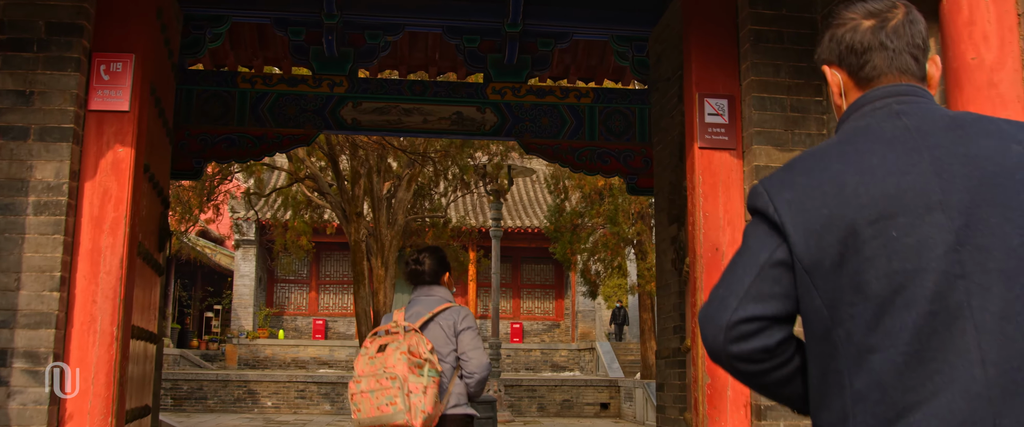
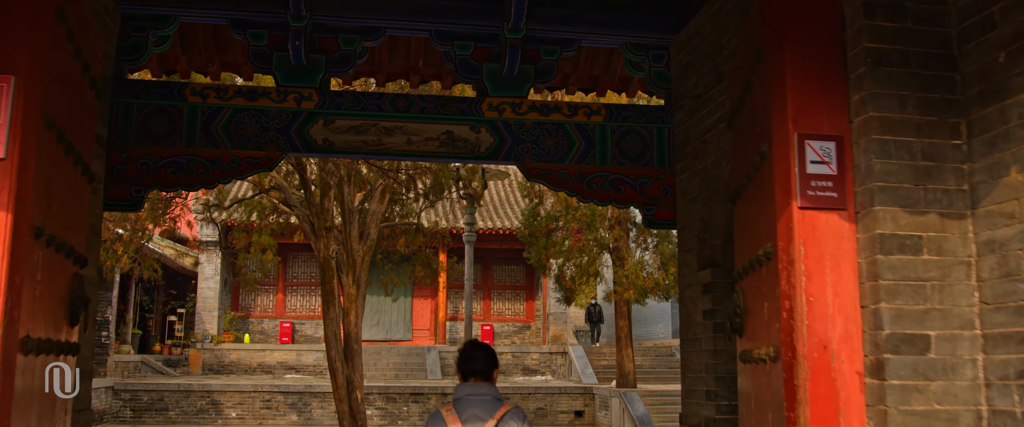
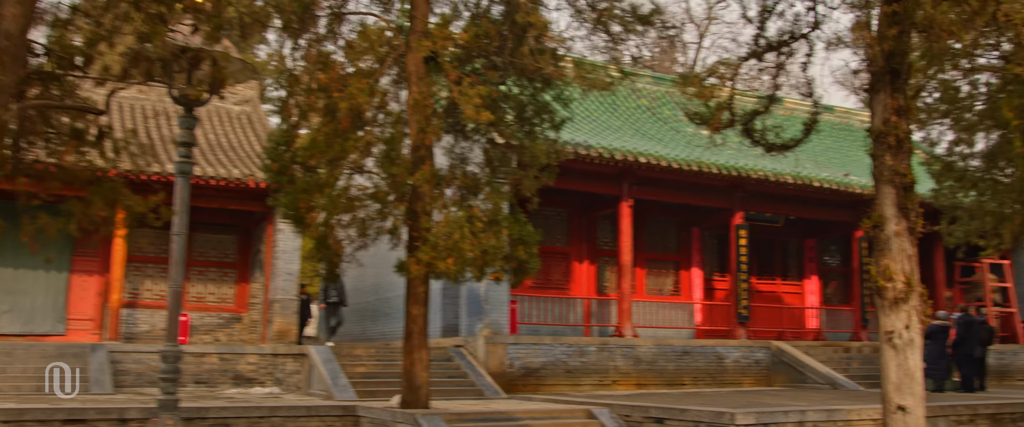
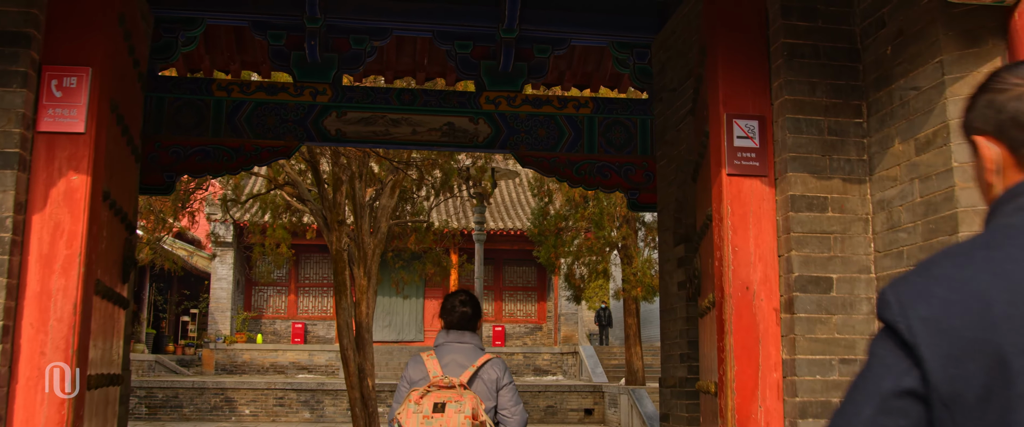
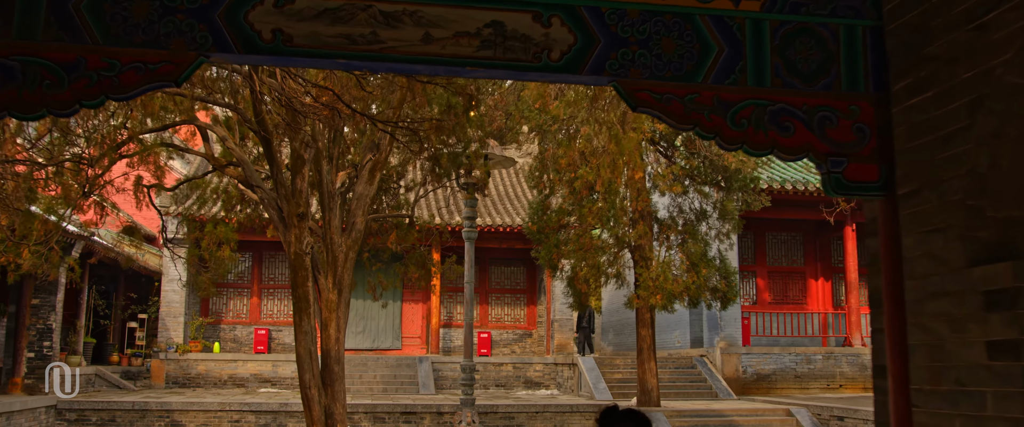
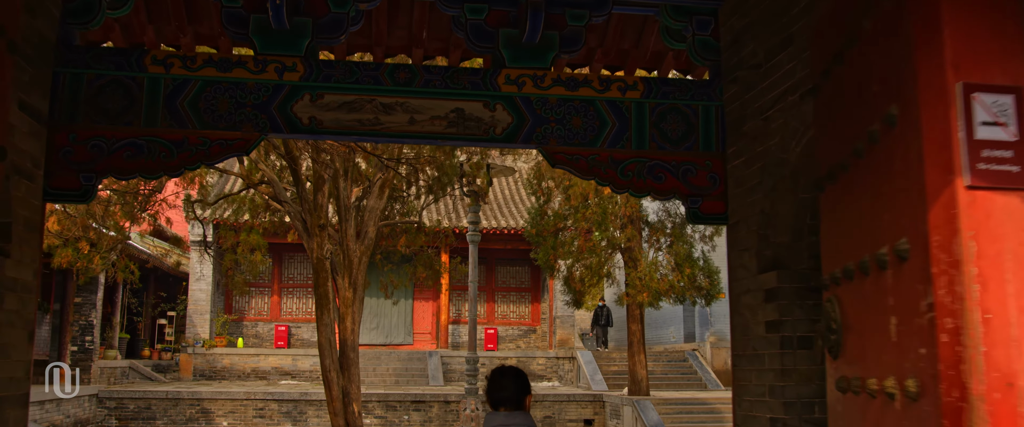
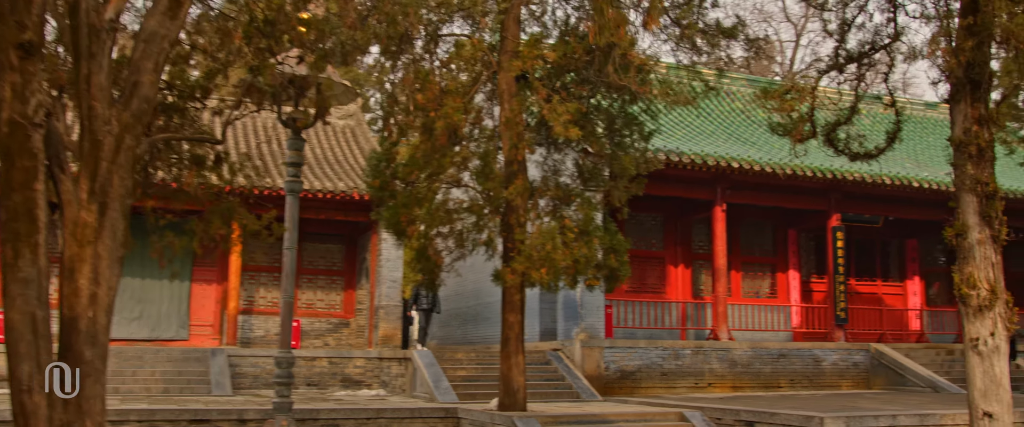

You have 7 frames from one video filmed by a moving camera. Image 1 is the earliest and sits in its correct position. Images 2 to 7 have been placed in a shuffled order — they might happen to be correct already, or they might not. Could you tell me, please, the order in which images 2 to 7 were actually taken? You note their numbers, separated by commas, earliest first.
4, 2, 6, 5, 7, 3
